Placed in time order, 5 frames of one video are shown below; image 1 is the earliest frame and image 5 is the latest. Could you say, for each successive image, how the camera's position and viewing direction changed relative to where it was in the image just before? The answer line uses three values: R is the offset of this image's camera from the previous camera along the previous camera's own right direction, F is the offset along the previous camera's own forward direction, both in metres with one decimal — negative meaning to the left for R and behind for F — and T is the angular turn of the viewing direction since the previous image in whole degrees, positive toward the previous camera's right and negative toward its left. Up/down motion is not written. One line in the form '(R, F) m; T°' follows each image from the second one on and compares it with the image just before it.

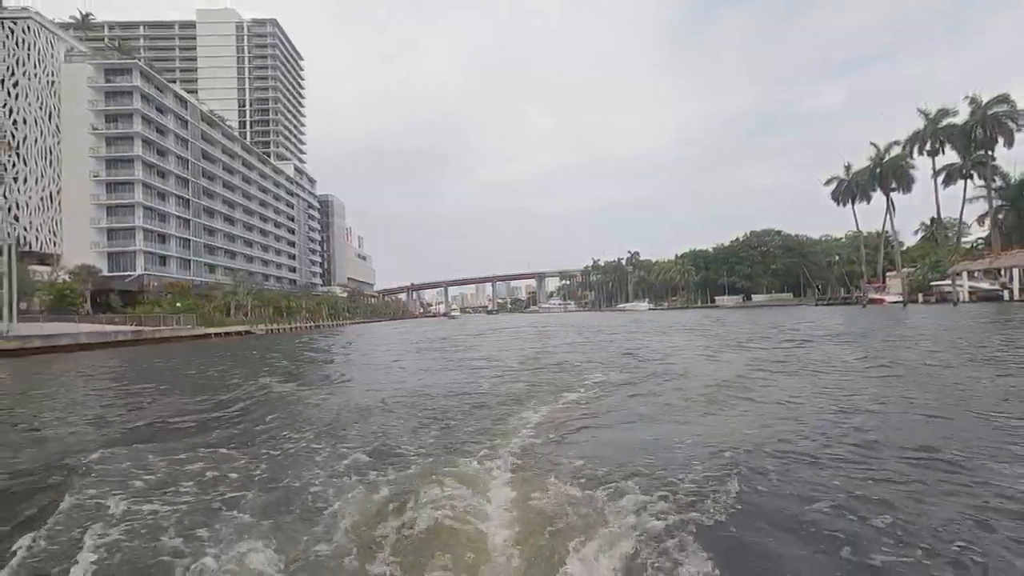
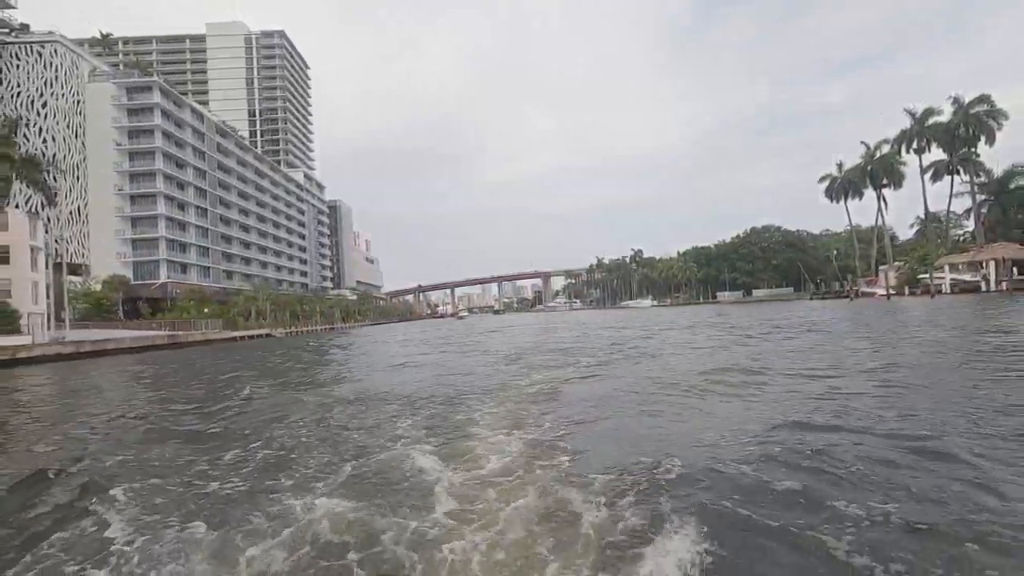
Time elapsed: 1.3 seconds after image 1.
(0.0, -2.4) m; -1°
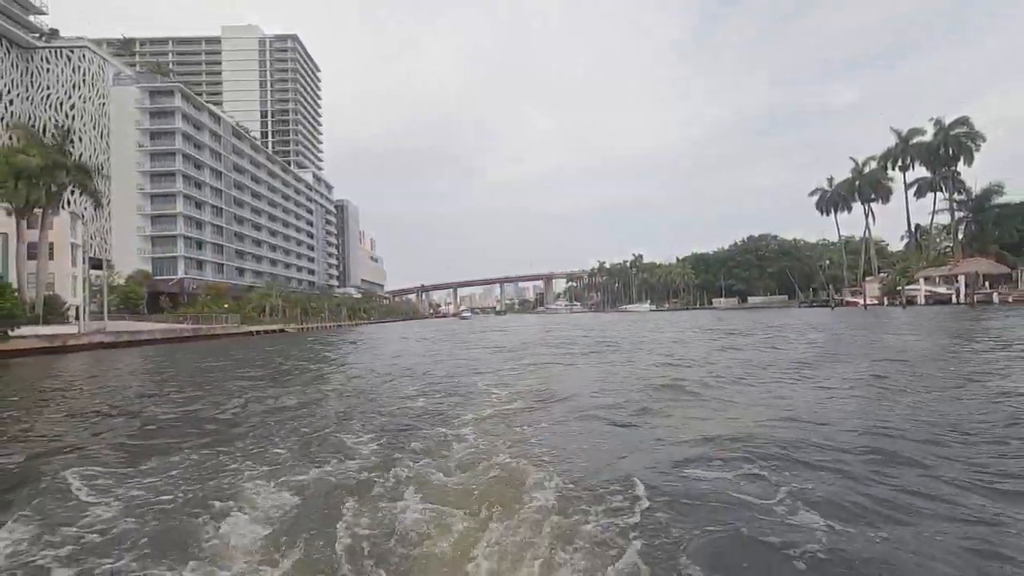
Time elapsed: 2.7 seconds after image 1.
(+0.1, -2.7) m; 0°
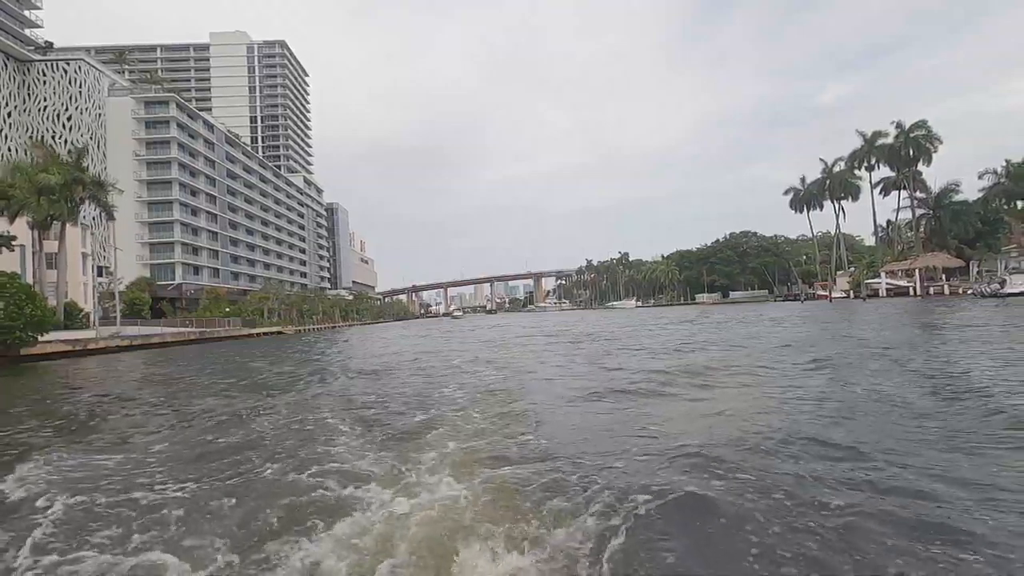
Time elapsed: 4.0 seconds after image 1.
(+0.3, -2.5) m; +1°
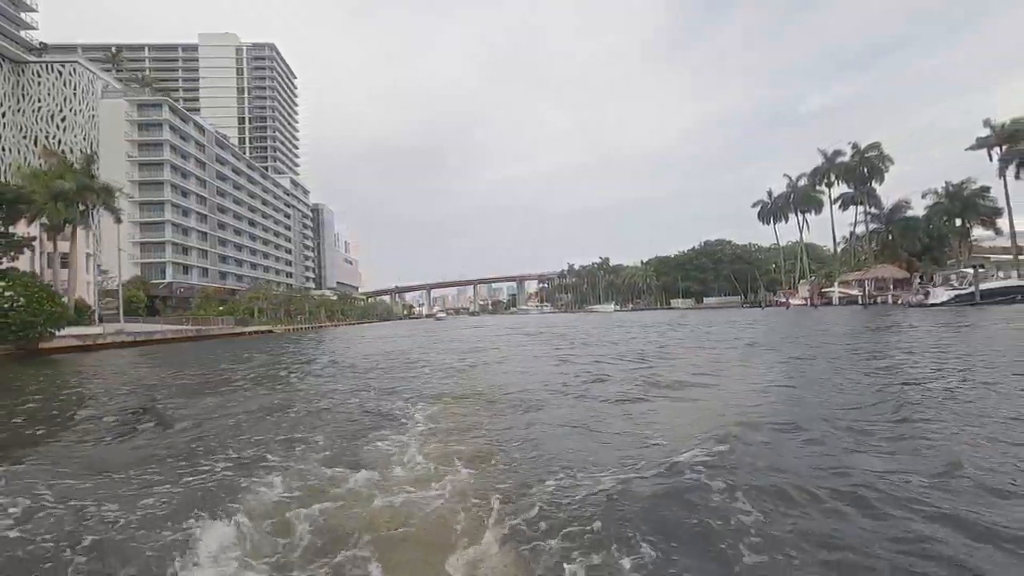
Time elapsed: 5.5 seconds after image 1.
(+0.4, -2.9) m; +2°
